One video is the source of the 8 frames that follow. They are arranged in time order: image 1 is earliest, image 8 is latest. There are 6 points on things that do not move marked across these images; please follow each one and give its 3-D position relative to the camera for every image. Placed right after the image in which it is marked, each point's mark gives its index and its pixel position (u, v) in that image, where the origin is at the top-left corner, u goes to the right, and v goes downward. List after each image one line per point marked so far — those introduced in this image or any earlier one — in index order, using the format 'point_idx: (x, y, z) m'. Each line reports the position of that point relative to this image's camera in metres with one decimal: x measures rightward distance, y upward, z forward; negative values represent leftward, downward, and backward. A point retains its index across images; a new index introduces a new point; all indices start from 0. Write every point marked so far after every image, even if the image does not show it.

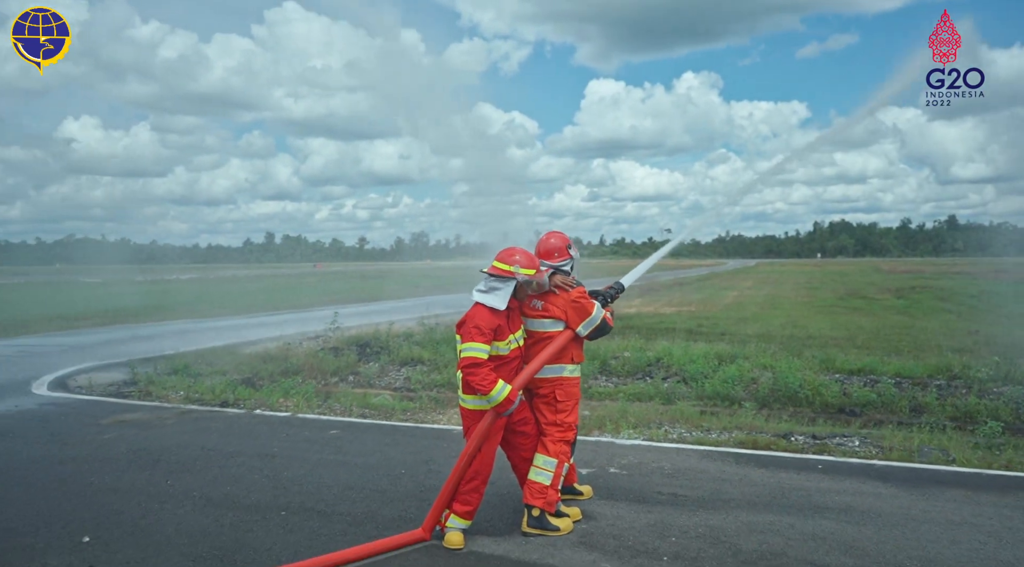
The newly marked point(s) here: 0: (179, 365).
0: (-5.5, -1.3, +12.2) m
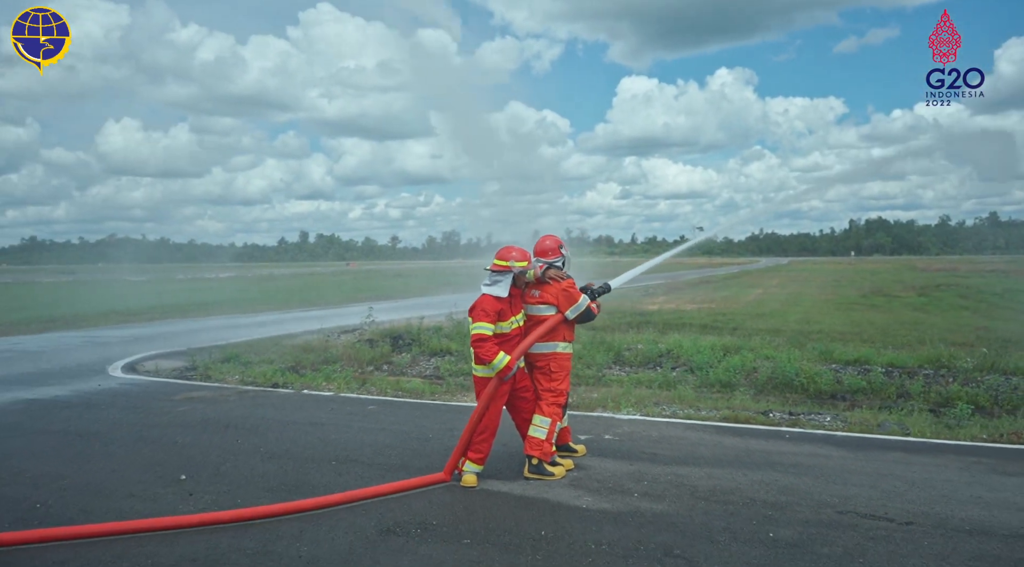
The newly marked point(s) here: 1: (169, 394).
0: (-5.1, -1.3, +13.5) m
1: (-4.2, -1.3, +9.0) m
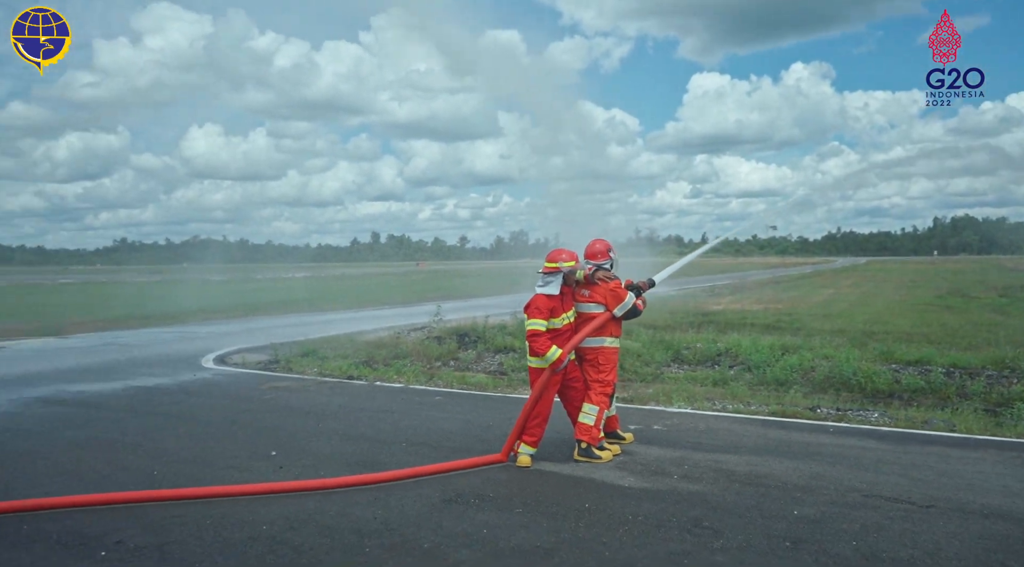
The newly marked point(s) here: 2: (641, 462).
0: (-3.9, -1.2, +14.4) m
1: (-3.4, -1.3, +9.9) m
2: (+1.0, -1.4, +5.8) m
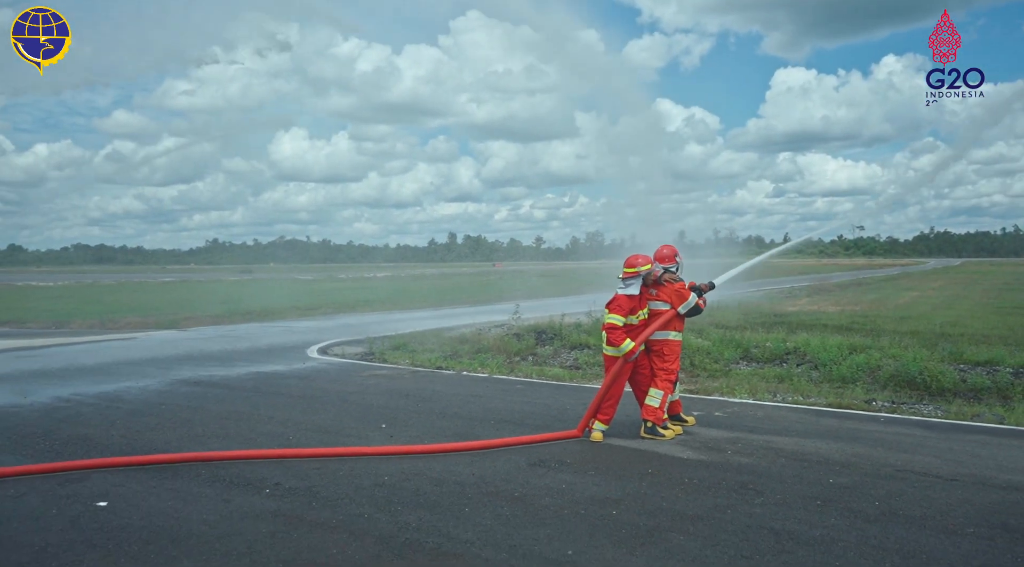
0: (-2.4, -1.2, +15.7) m
1: (-2.3, -1.3, +11.1) m
2: (+1.7, -1.4, +6.6) m
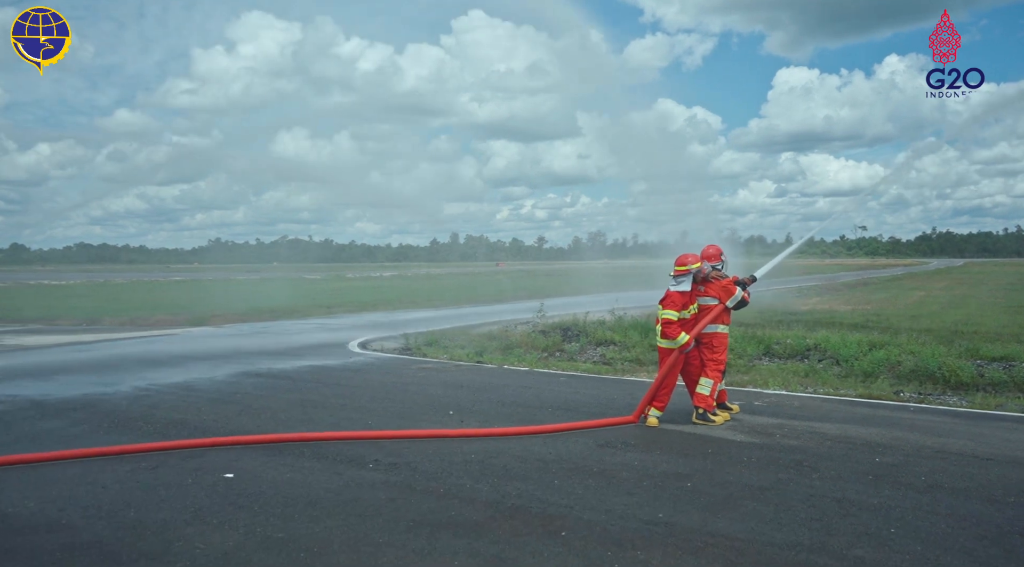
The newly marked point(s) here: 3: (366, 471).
0: (-1.8, -1.2, +16.3) m
1: (-1.7, -1.3, +11.7) m
2: (+2.3, -1.4, +7.1) m
3: (-1.1, -1.4, +5.4) m
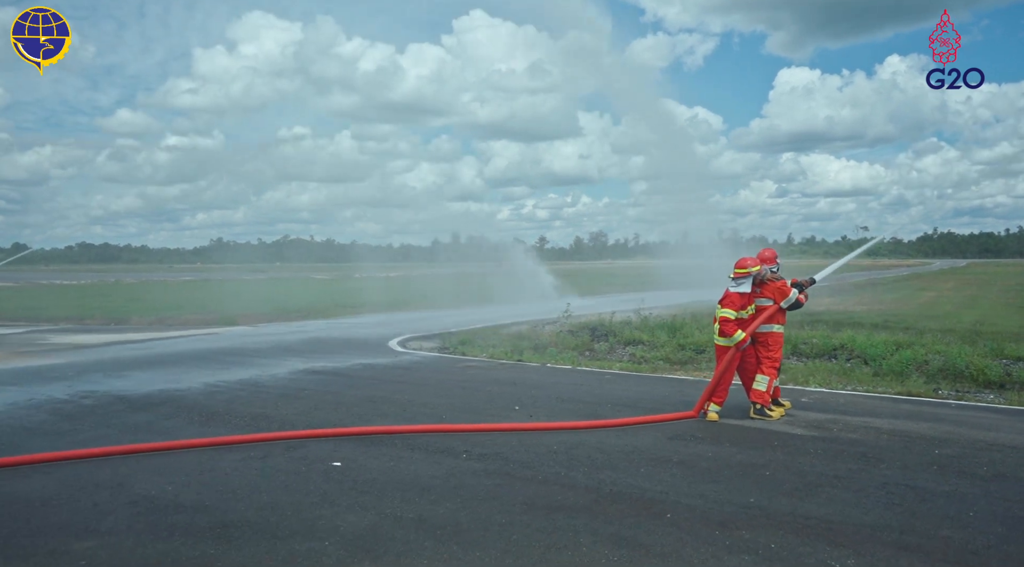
0: (-1.1, -1.2, +16.7) m
1: (-1.0, -1.3, +12.0) m
2: (+2.9, -1.4, +7.5) m
3: (-0.4, -1.4, +5.8) m
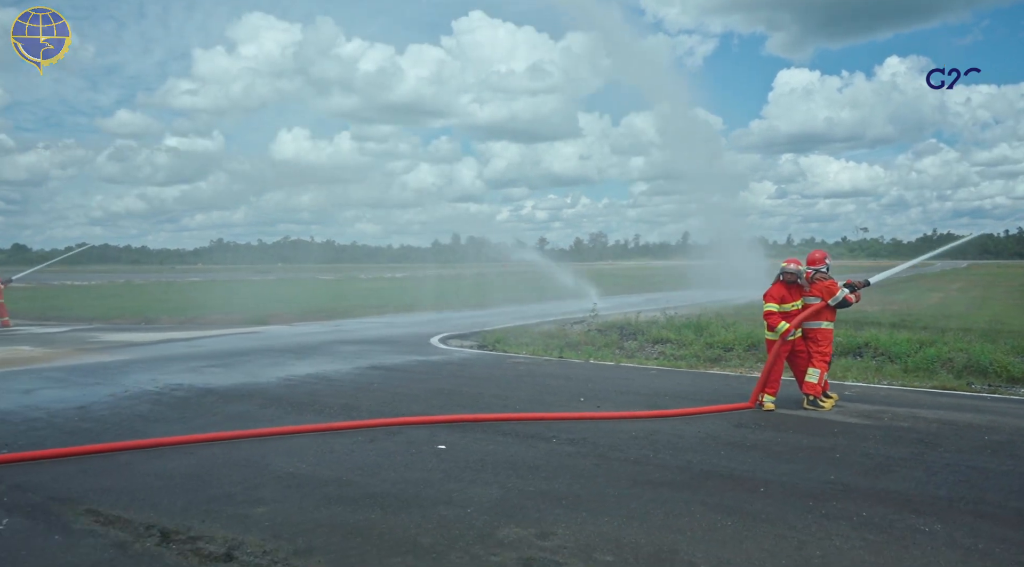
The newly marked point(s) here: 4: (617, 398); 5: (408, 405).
0: (-0.3, -1.2, +17.2) m
1: (-0.2, -1.3, +12.6) m
2: (+3.7, -1.4, +8.0) m
3: (+0.4, -1.4, +6.4) m
4: (+1.2, -1.4, +8.7) m
5: (-1.2, -1.4, +8.4) m
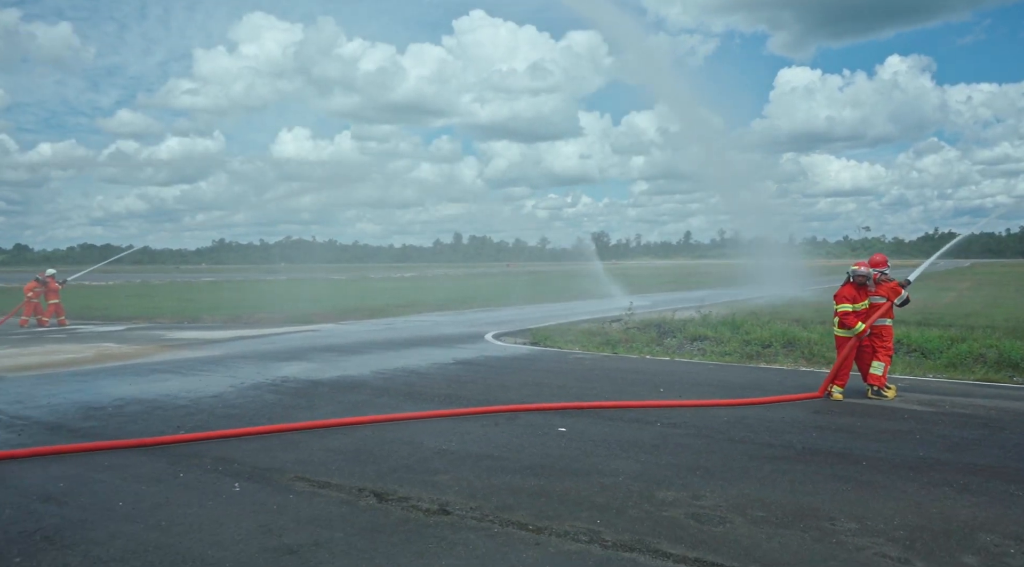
0: (+0.8, -1.2, +18.0) m
1: (+0.8, -1.3, +13.4) m
2: (+4.8, -1.4, +8.8) m
3: (+1.5, -1.4, +7.1) m
4: (+2.3, -1.4, +9.5) m
5: (-0.1, -1.4, +9.1) m
